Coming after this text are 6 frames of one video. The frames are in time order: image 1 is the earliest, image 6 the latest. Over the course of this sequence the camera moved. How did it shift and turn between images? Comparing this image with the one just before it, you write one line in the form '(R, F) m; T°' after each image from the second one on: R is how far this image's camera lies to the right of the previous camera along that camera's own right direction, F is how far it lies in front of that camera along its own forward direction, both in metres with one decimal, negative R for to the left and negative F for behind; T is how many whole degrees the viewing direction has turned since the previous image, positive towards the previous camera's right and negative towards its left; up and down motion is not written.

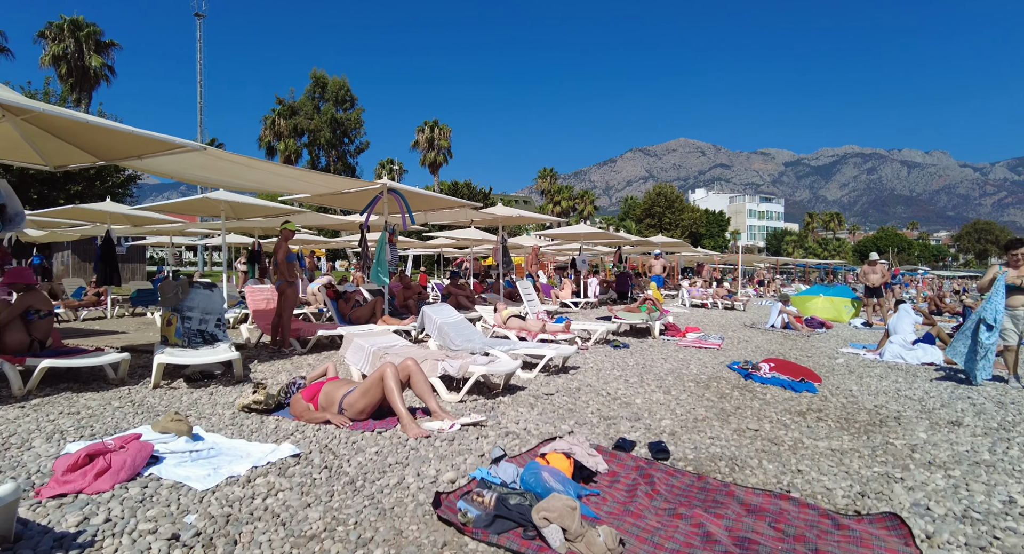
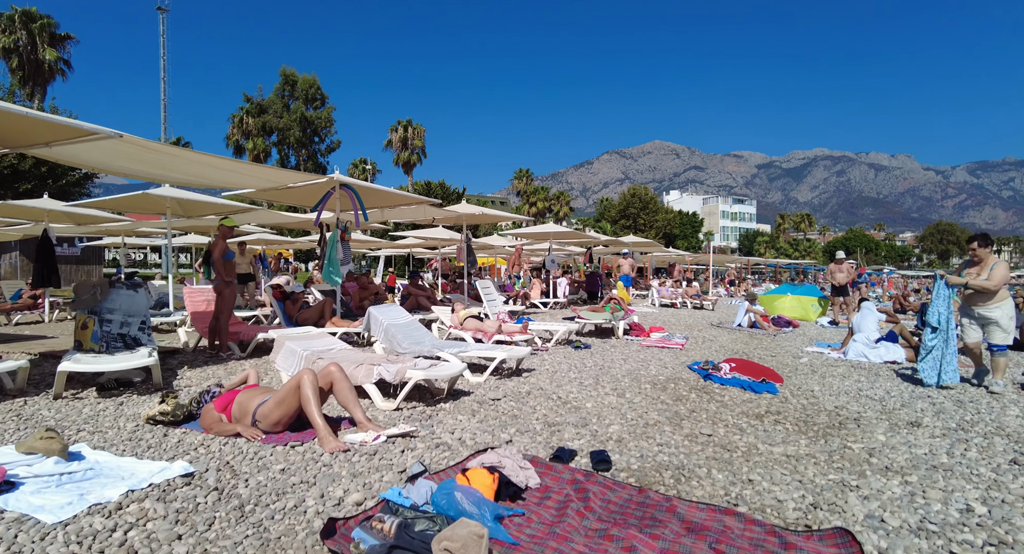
(+0.3, +0.3) m; +2°
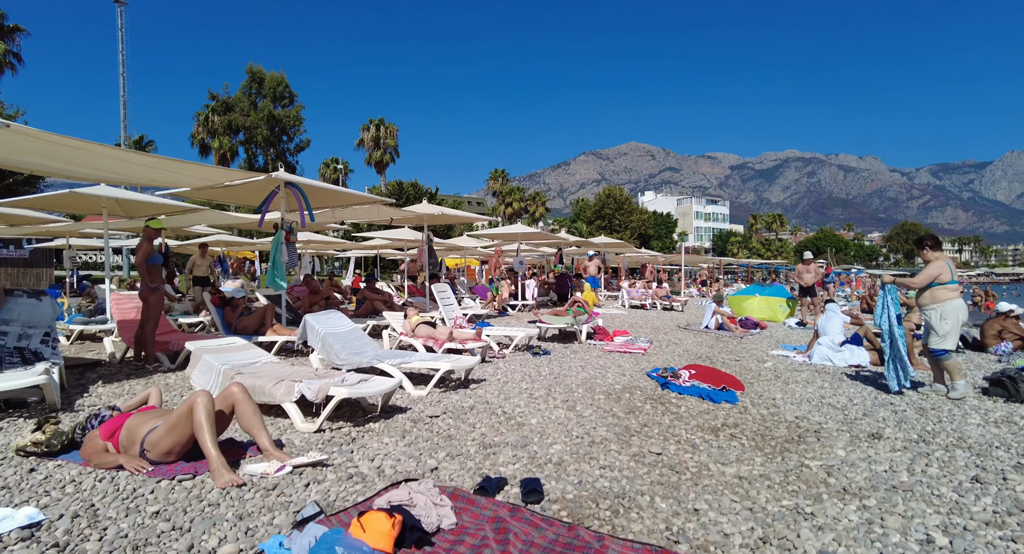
(+0.4, +0.4) m; +2°
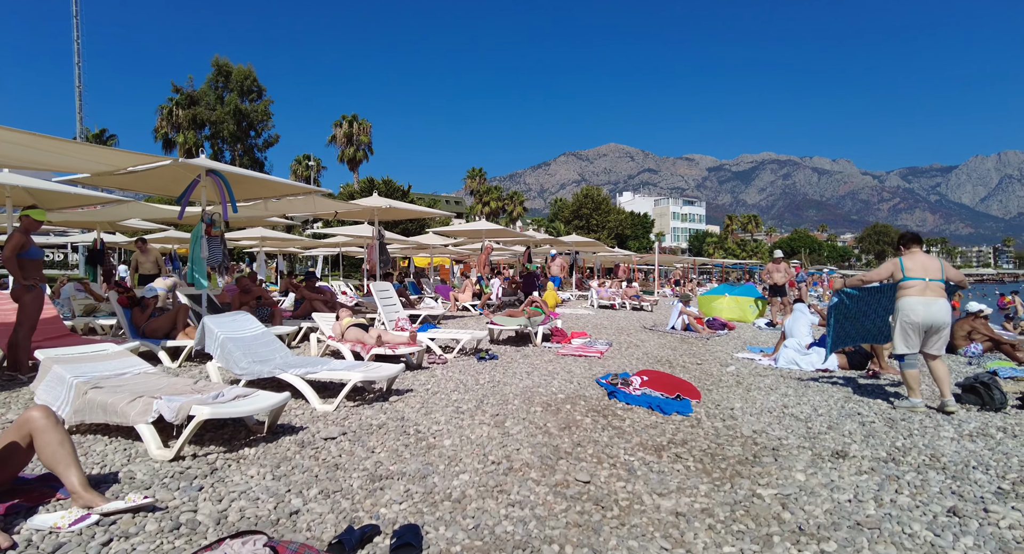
(+0.5, +0.7) m; +2°
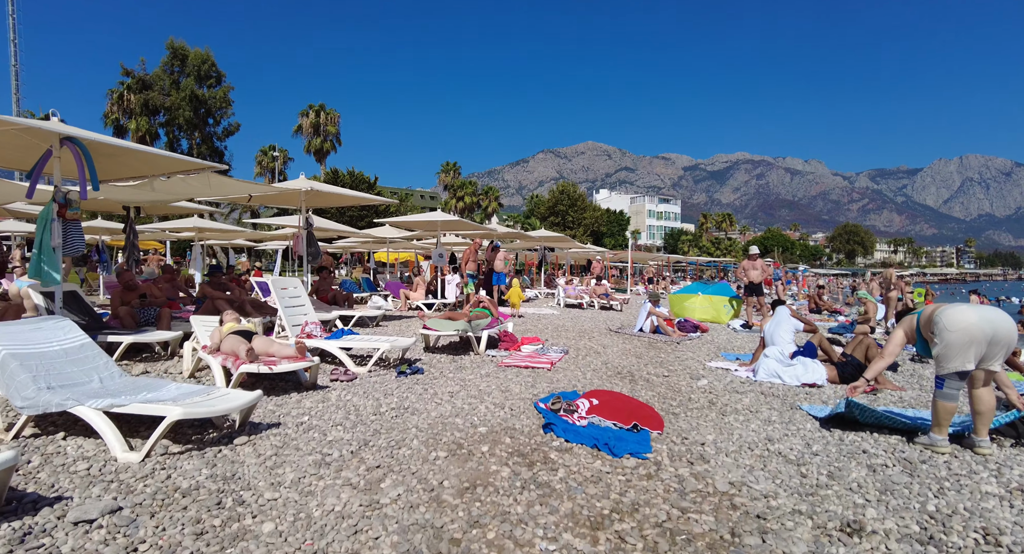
(+0.6, +1.4) m; +2°
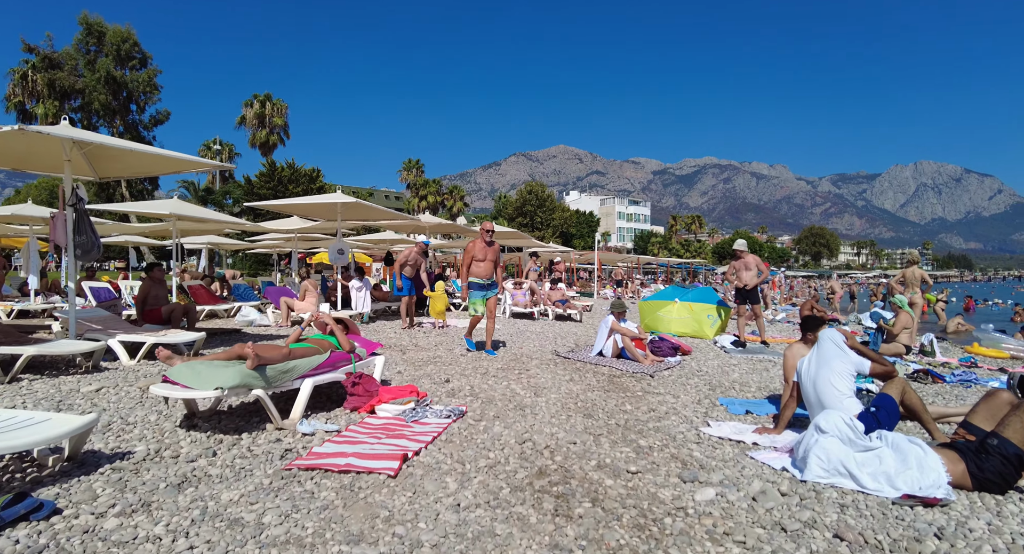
(+1.1, +3.6) m; +3°
